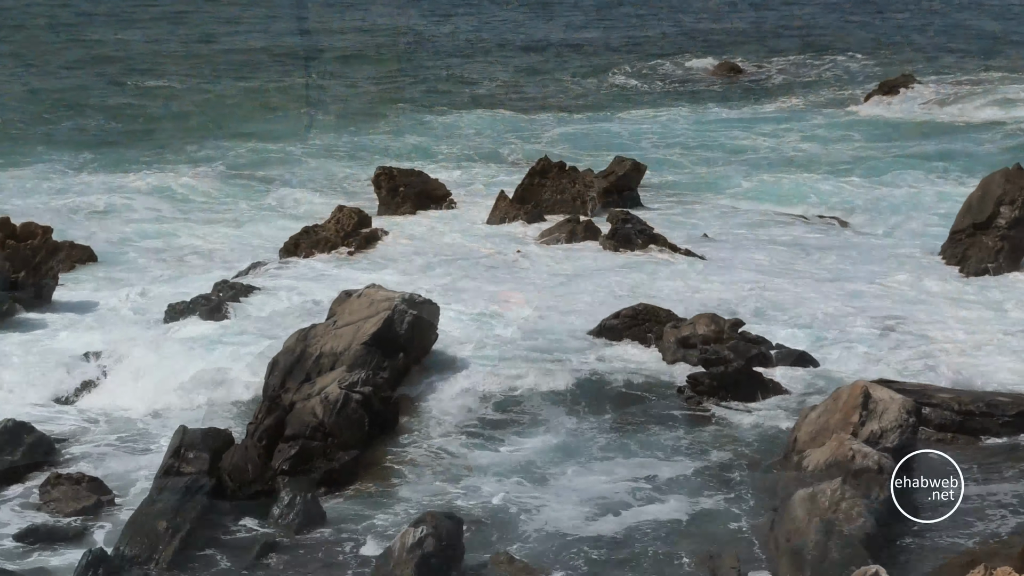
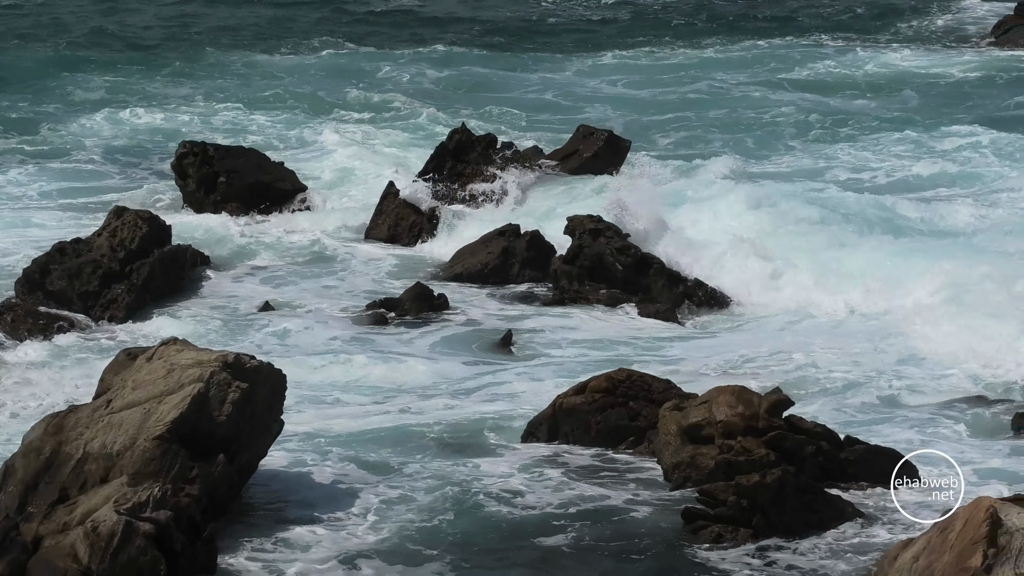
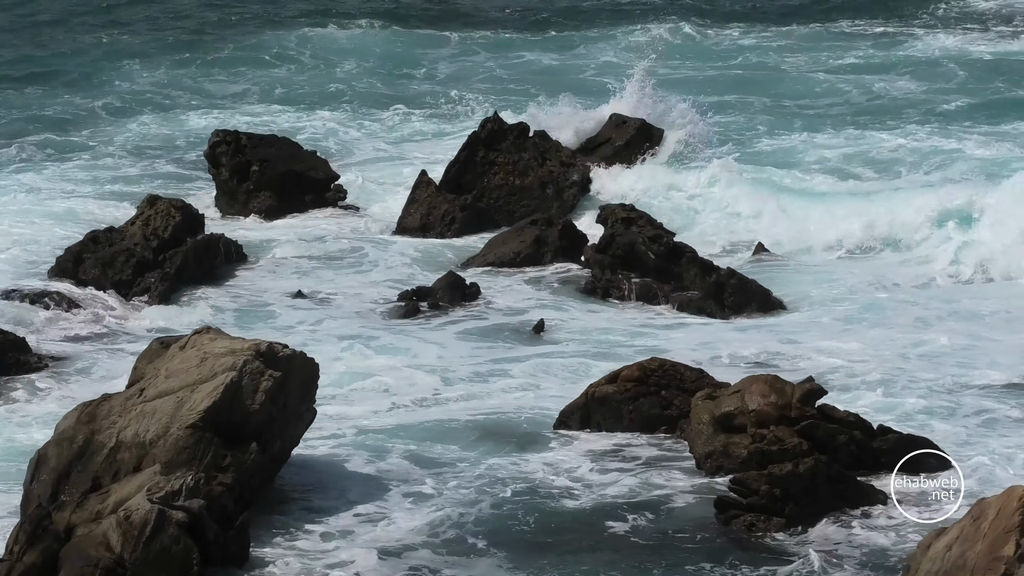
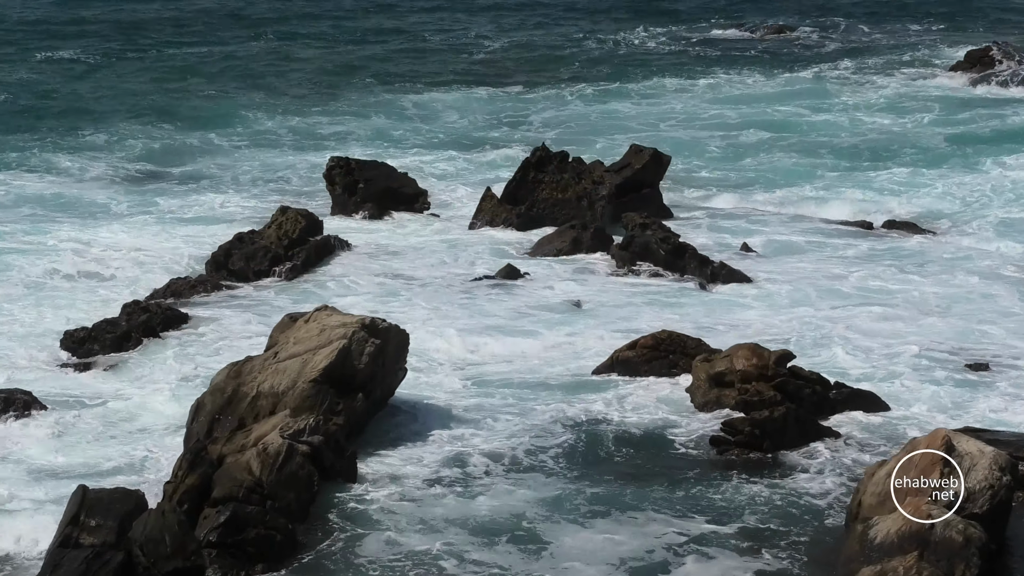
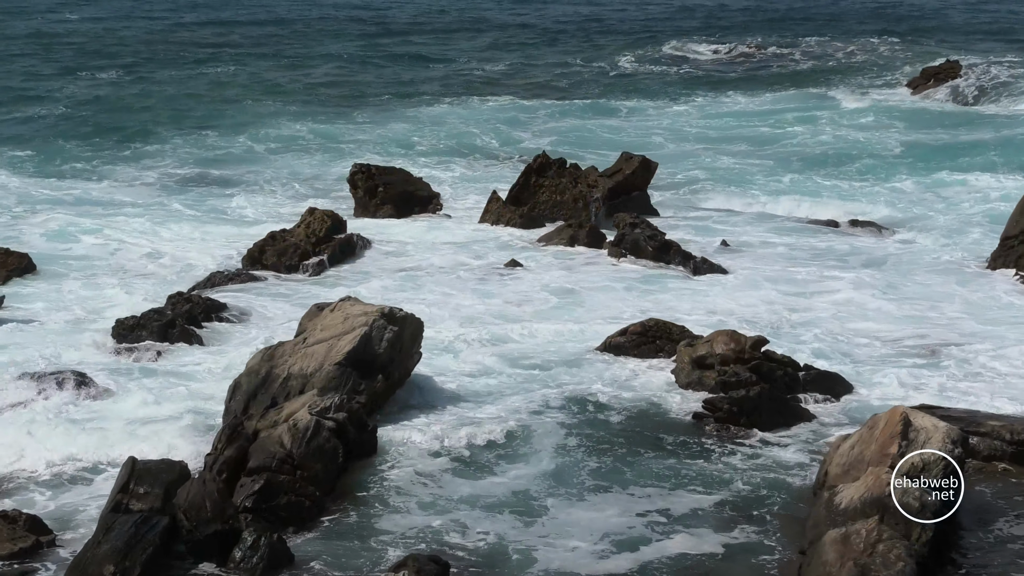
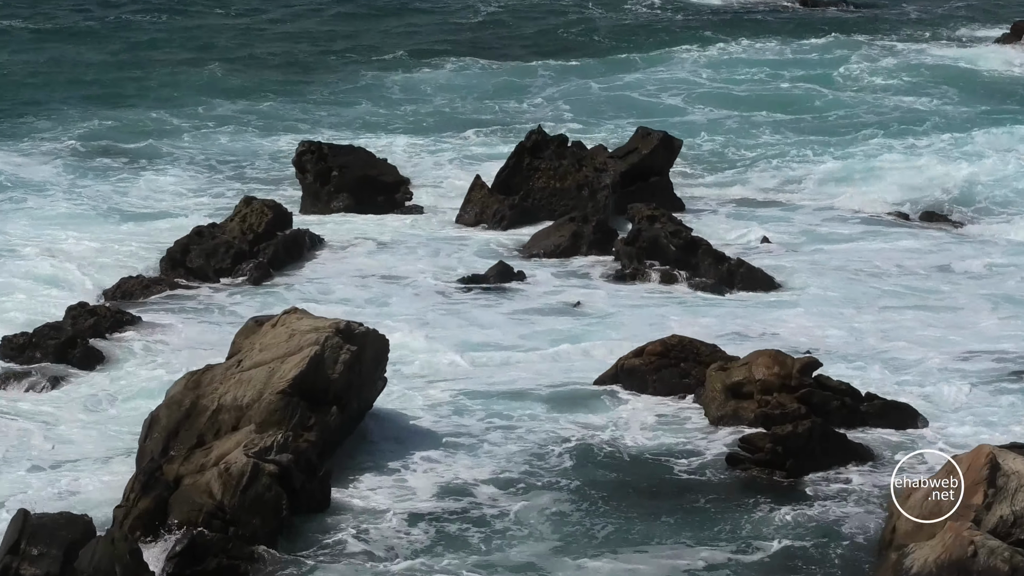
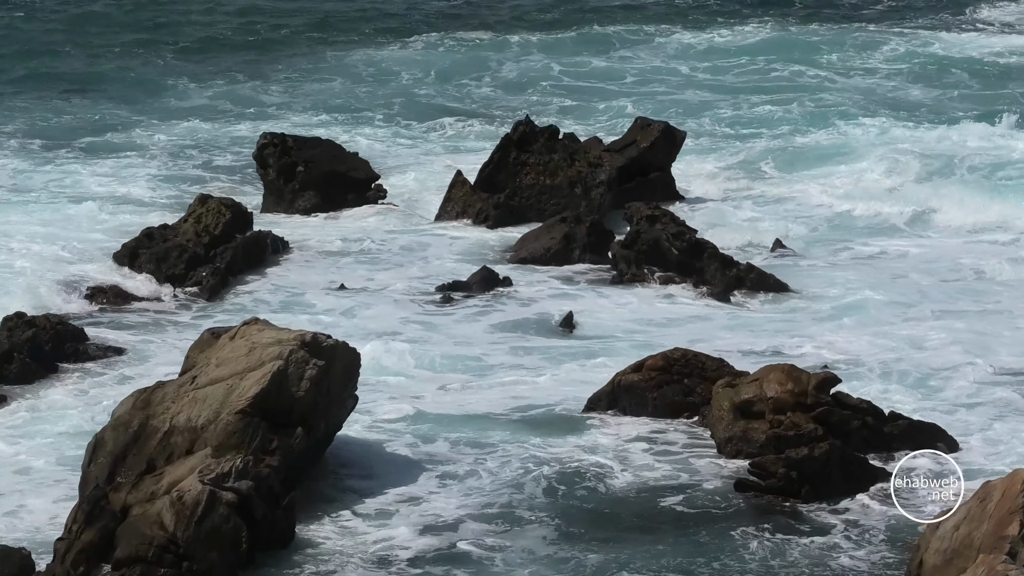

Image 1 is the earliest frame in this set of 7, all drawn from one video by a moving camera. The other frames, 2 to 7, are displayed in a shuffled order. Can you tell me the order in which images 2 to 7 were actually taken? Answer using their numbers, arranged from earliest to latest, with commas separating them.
5, 4, 6, 7, 3, 2
